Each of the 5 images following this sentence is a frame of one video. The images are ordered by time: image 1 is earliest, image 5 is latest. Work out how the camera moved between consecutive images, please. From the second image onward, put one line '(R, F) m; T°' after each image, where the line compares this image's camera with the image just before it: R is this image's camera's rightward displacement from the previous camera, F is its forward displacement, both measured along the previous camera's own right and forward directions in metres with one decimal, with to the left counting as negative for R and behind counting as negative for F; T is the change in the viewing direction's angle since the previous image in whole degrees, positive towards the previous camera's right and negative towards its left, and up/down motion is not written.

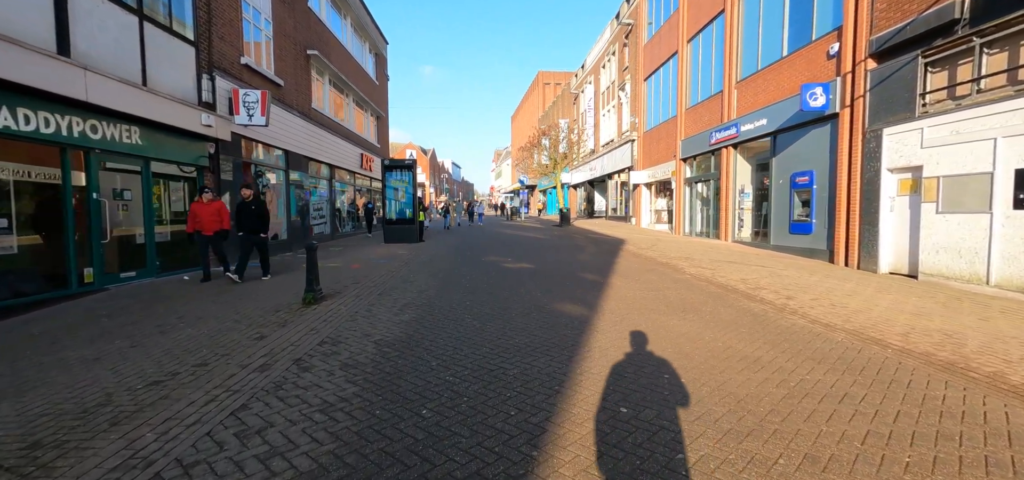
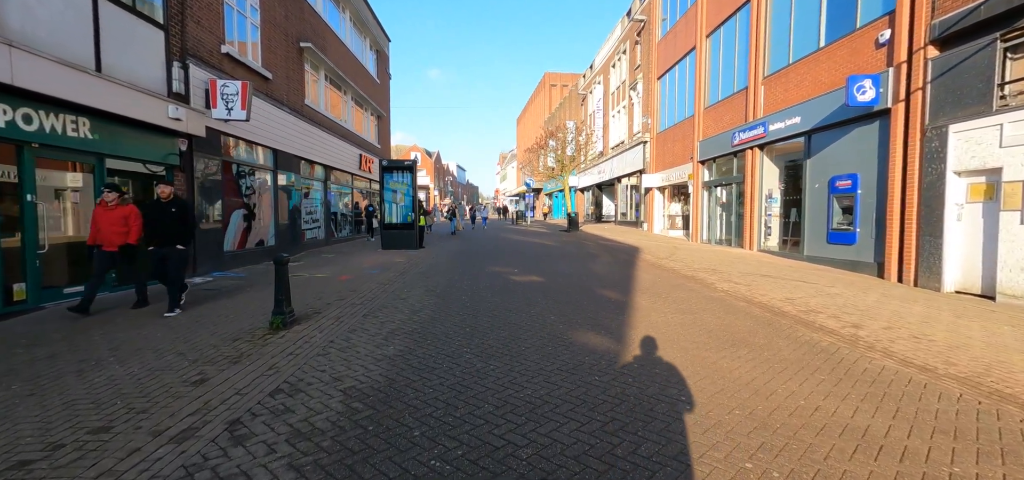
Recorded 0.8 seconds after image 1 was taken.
(-0.1, +1.1) m; -1°
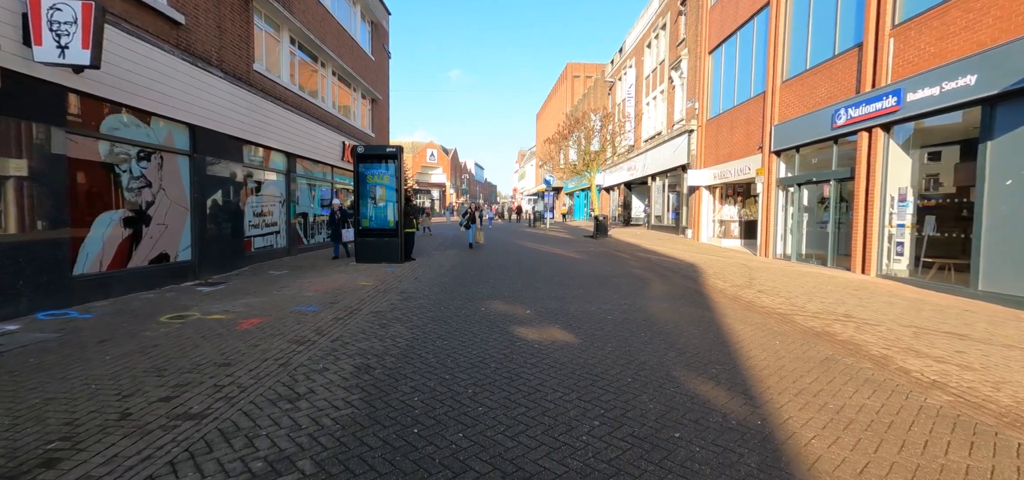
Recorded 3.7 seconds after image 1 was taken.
(+0.1, +3.7) m; -2°
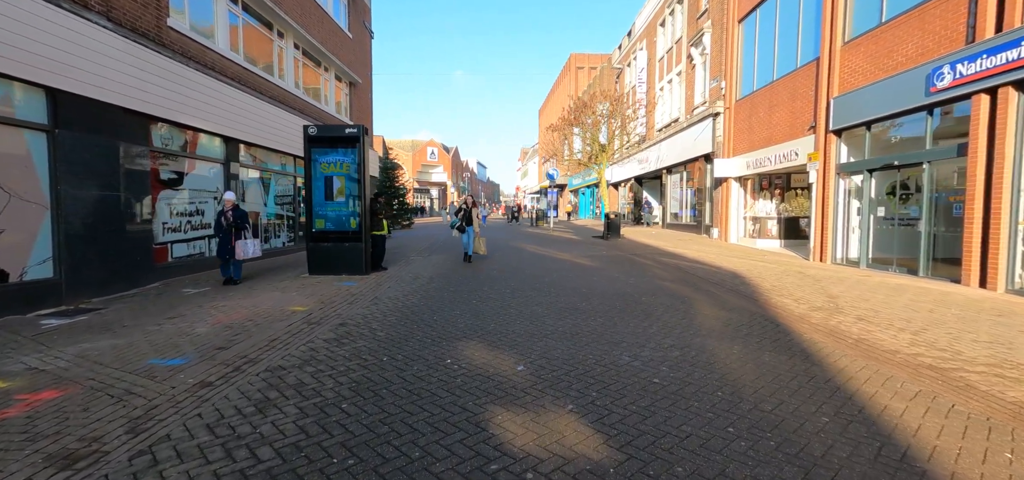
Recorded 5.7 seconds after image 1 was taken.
(+0.2, +2.5) m; -1°
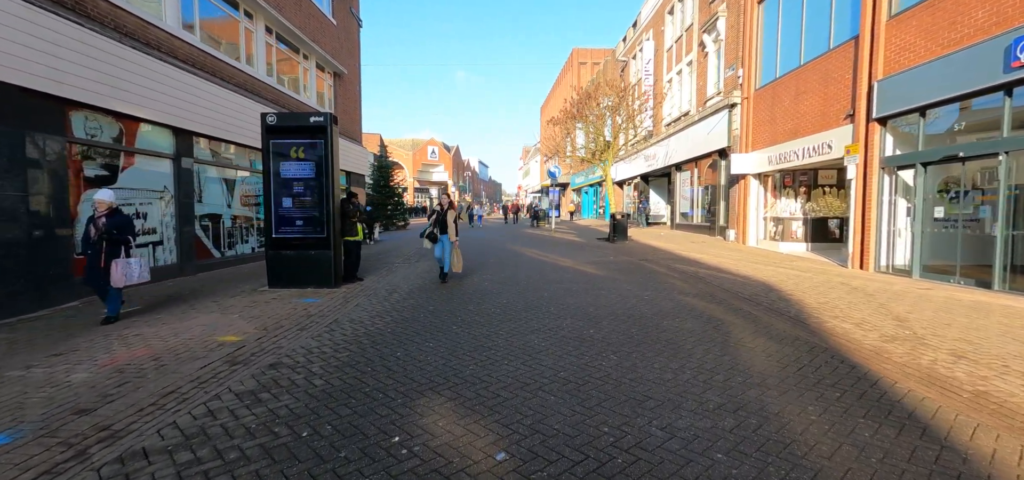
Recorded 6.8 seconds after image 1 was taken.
(+0.2, +1.3) m; 0°
